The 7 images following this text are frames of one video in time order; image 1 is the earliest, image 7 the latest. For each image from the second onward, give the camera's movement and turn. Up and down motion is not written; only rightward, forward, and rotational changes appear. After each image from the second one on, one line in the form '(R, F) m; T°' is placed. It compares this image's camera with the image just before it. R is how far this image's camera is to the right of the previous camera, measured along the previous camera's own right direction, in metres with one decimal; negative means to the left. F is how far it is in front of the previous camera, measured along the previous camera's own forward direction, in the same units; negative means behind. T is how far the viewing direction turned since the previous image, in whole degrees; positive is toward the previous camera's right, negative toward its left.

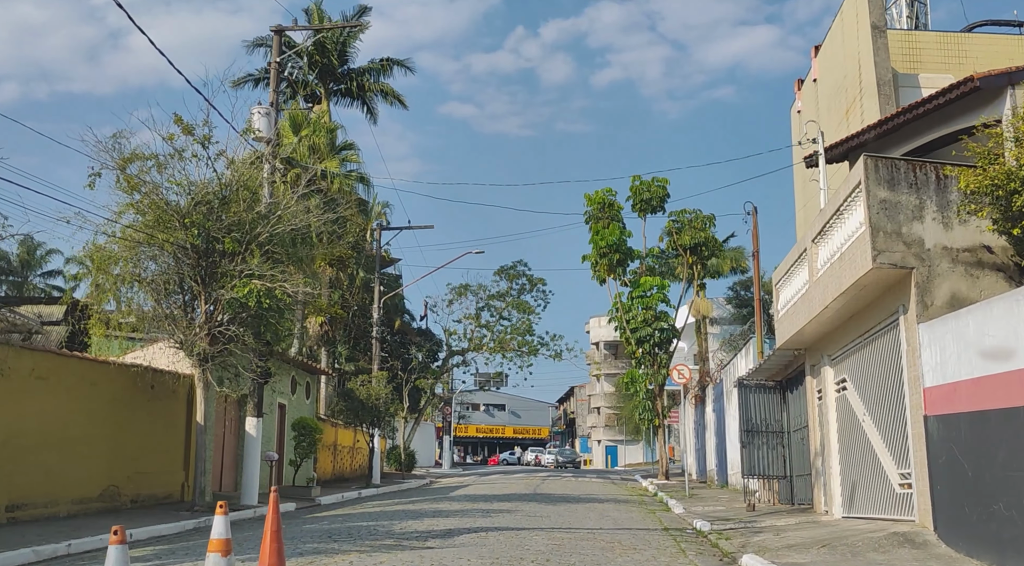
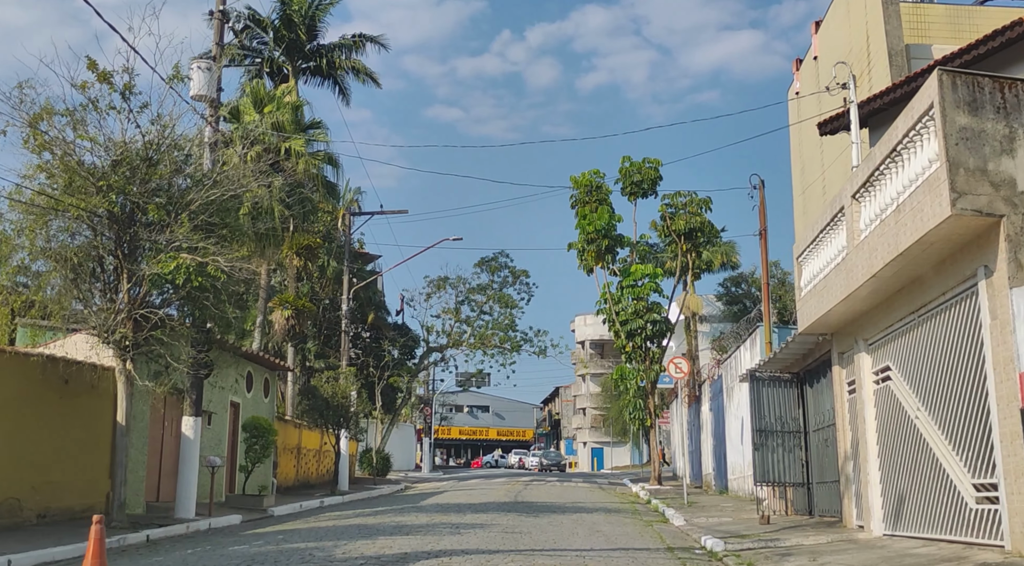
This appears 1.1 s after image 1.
(+0.1, +2.5) m; +1°
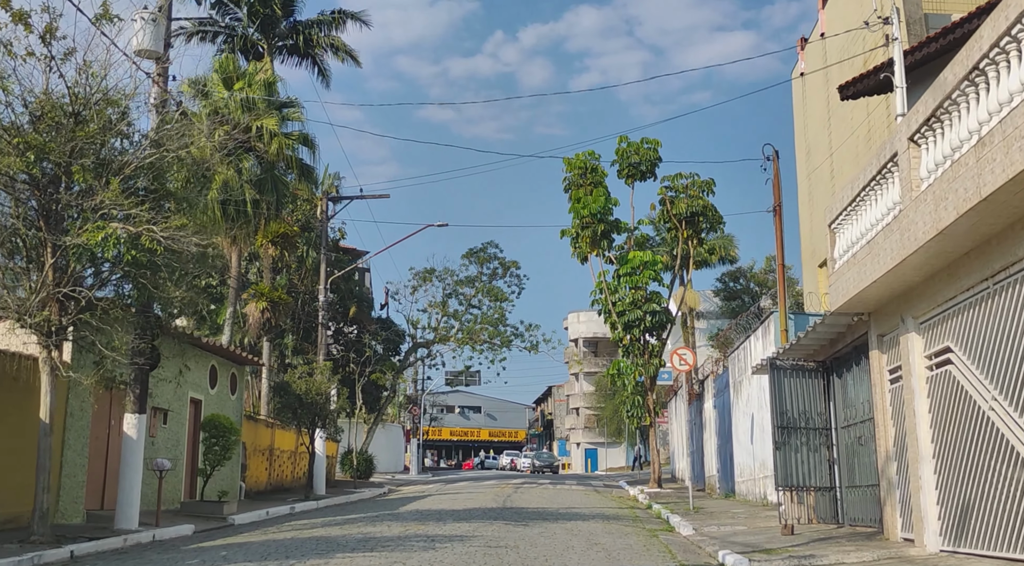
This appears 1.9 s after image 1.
(+0.1, +2.0) m; 0°
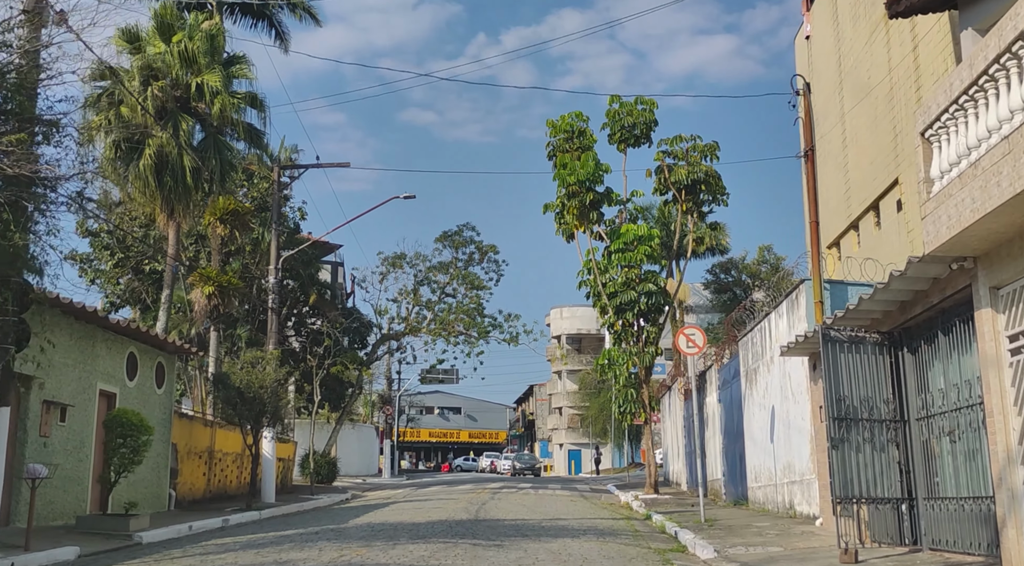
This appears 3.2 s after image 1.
(+0.1, +3.3) m; +1°
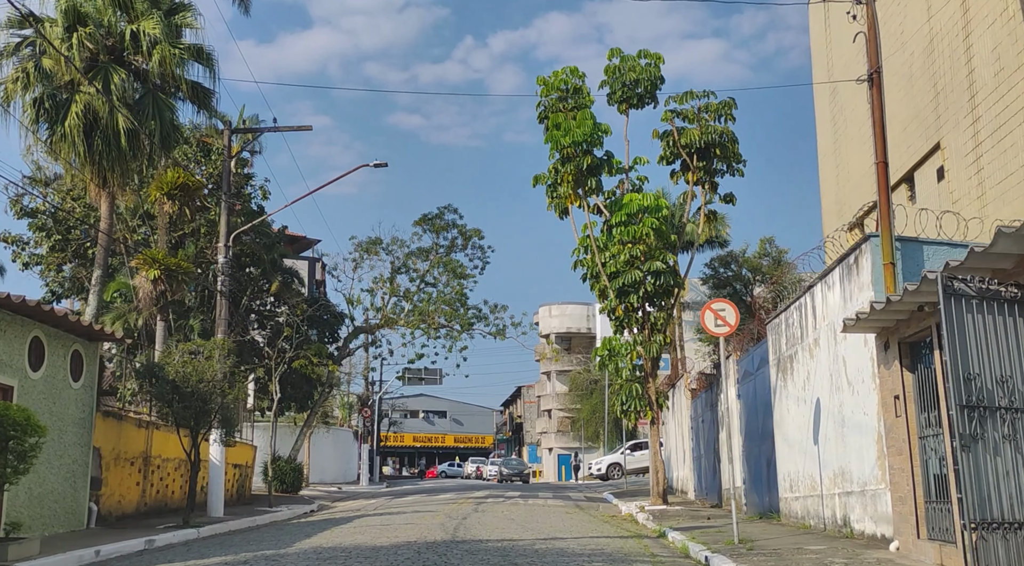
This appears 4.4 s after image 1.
(0.0, +3.2) m; +1°
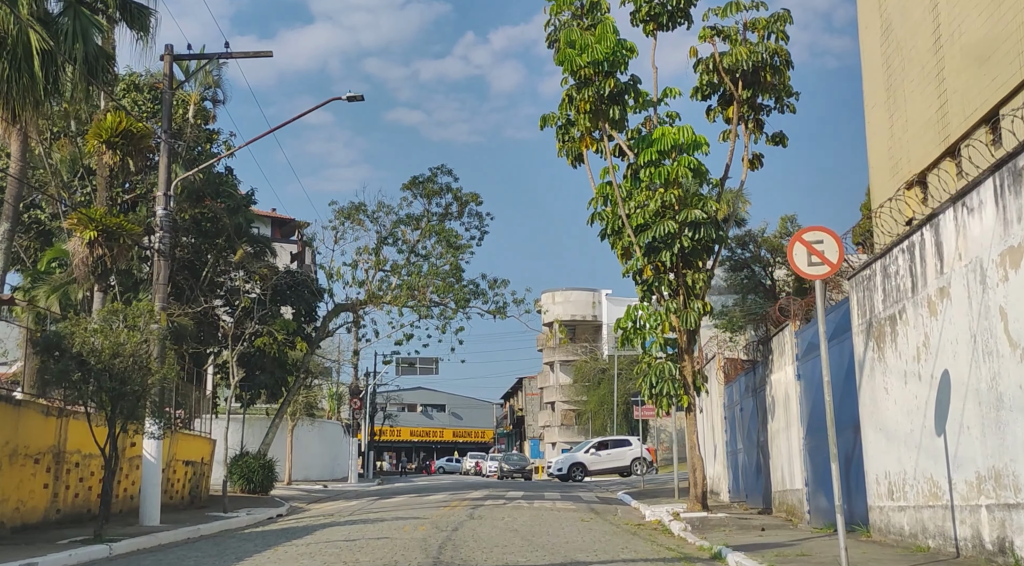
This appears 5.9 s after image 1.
(0.0, +3.9) m; 0°
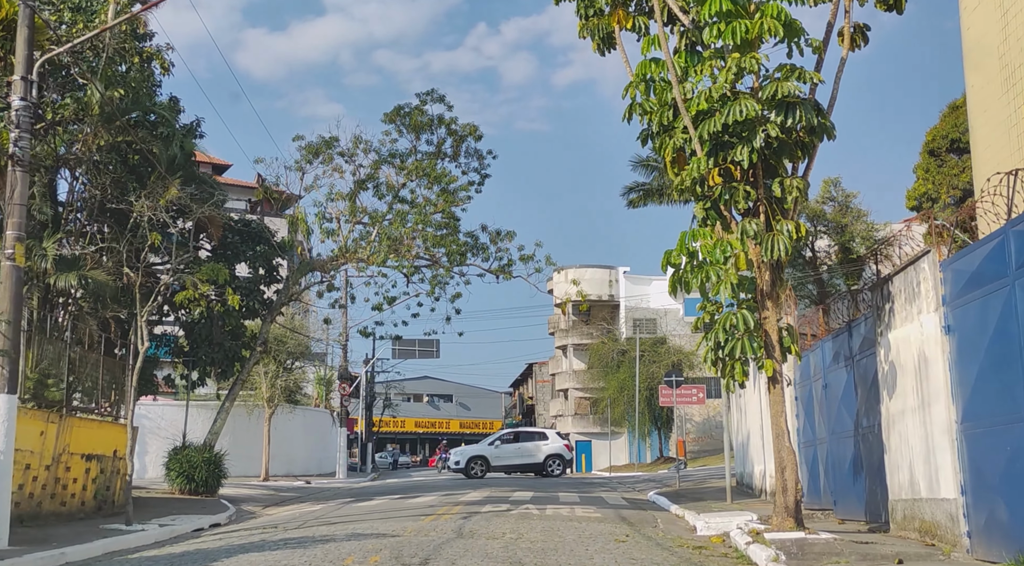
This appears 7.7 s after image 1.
(+0.1, +5.3) m; -1°
